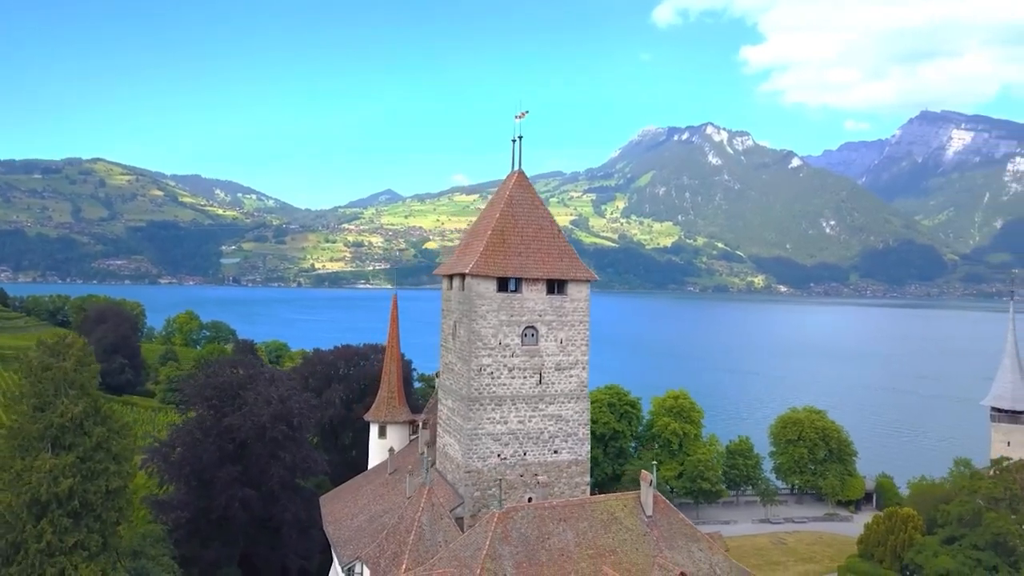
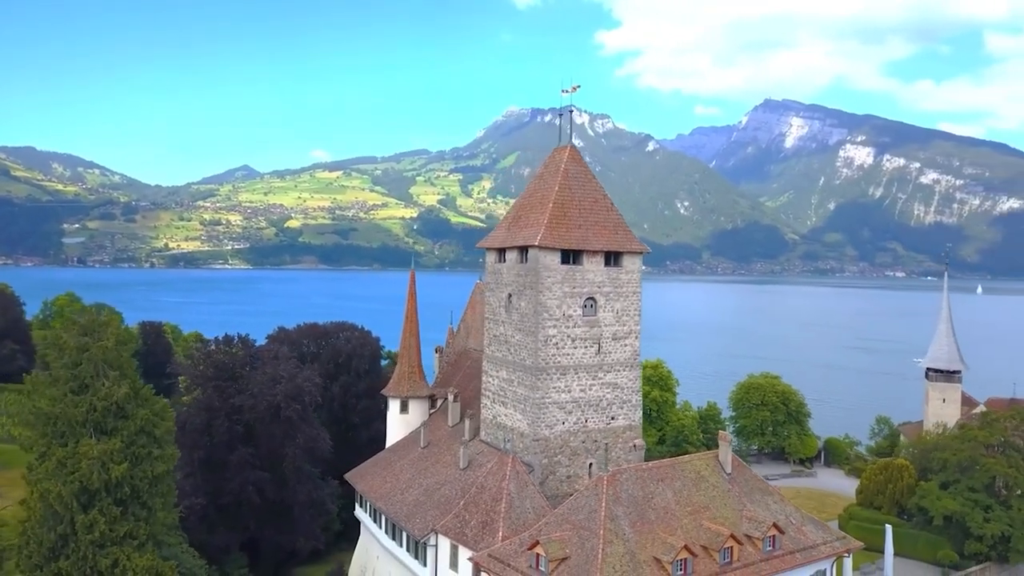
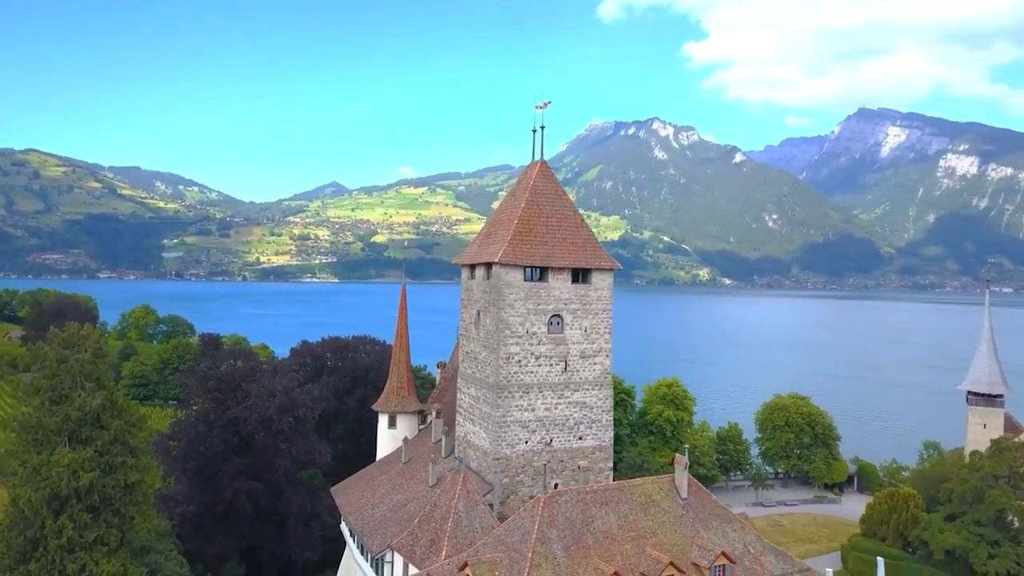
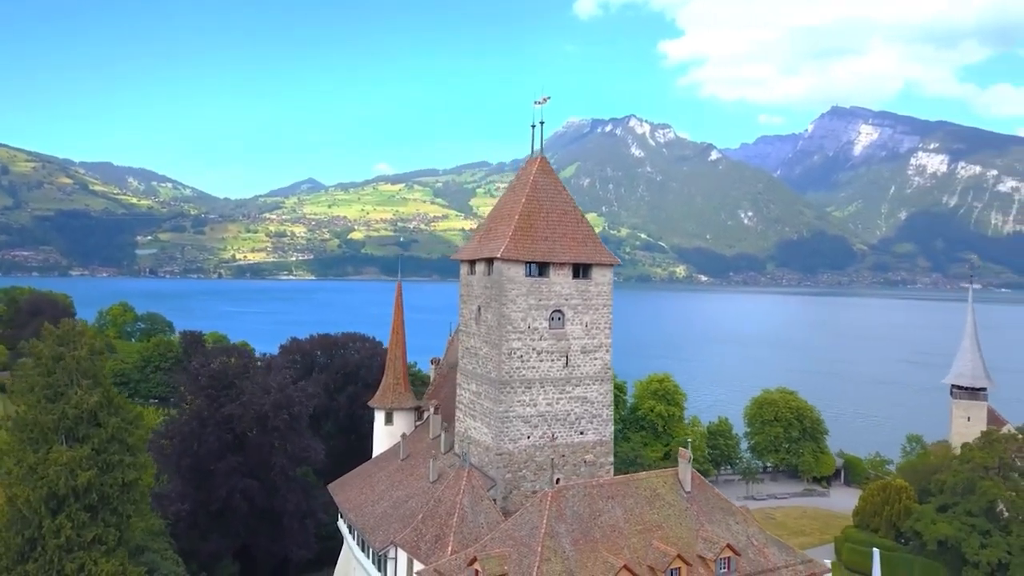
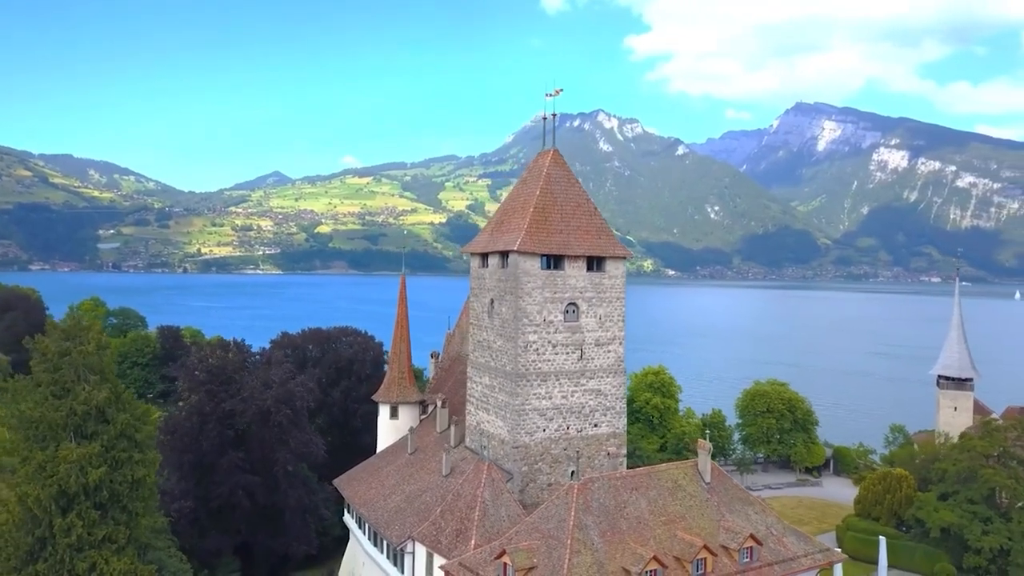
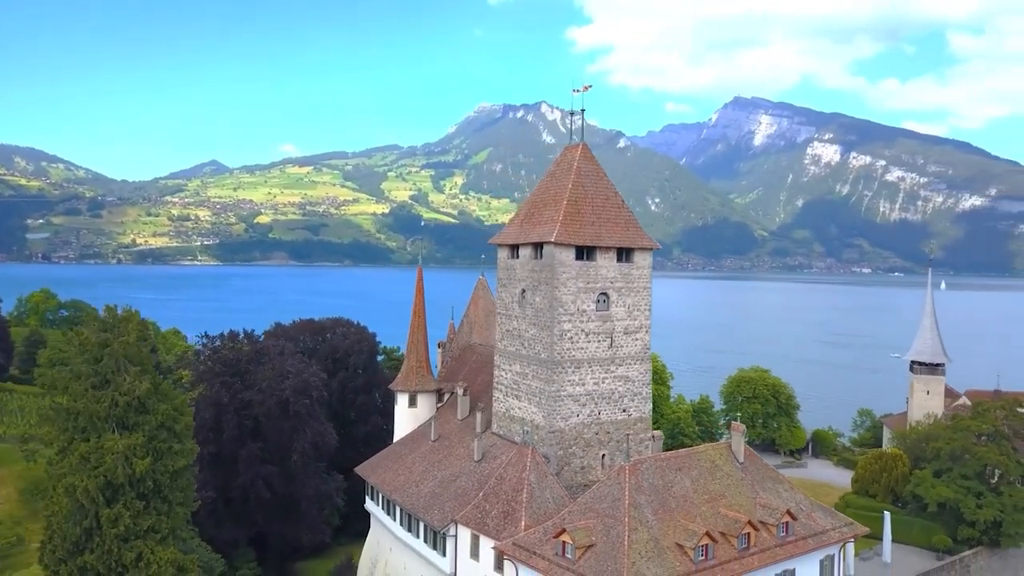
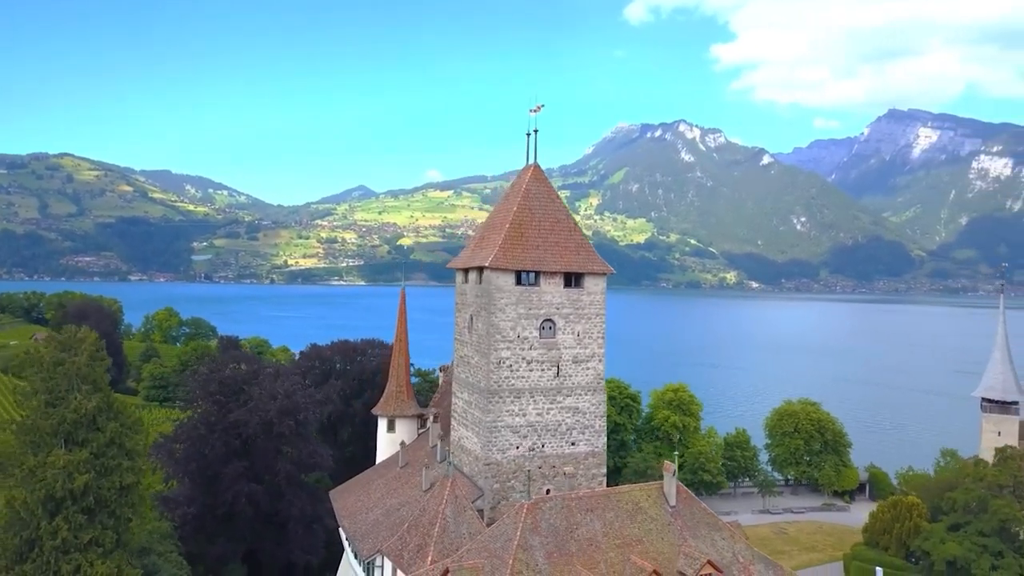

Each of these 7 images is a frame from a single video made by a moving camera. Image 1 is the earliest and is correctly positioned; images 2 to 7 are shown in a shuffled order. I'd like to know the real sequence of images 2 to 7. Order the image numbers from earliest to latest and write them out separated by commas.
7, 3, 4, 5, 2, 6
